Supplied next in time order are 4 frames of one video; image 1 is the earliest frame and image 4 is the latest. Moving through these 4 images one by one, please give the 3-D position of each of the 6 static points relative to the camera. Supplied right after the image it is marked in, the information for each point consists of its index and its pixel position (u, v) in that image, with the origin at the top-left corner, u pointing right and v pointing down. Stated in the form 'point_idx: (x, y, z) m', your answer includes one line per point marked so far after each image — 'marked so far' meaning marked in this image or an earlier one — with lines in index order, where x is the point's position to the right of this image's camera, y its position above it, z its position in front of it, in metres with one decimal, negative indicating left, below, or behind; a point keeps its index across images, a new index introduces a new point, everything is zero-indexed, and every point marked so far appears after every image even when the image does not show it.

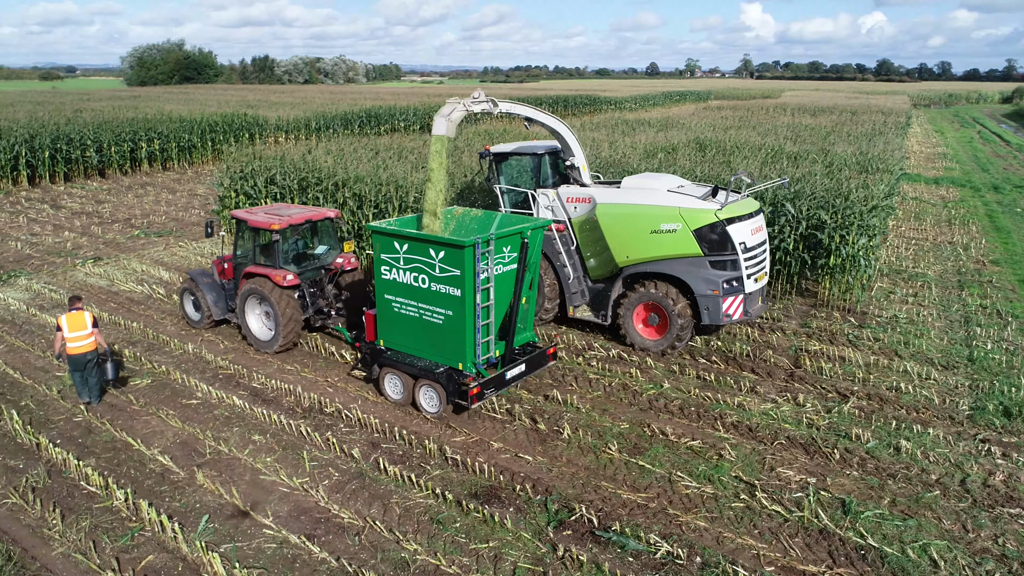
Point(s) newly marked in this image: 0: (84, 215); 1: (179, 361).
0: (-9.6, +1.6, +15.8) m
1: (-3.7, -0.8, +7.8) m
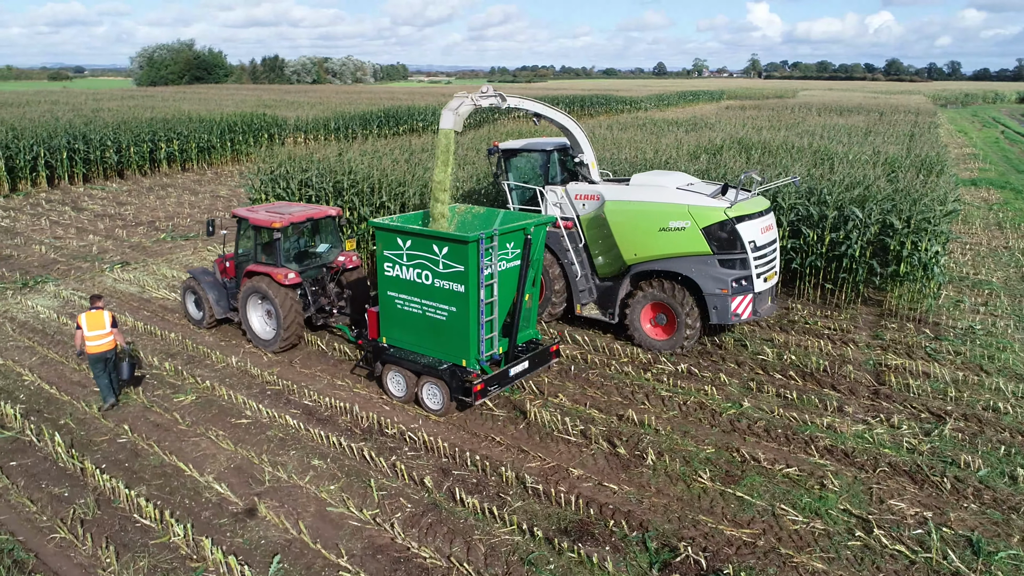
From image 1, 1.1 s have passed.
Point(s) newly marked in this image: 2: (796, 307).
0: (-8.9, +1.6, +15.4) m
1: (-3.0, -0.9, +7.3) m
2: (+3.9, -0.3, +9.5) m
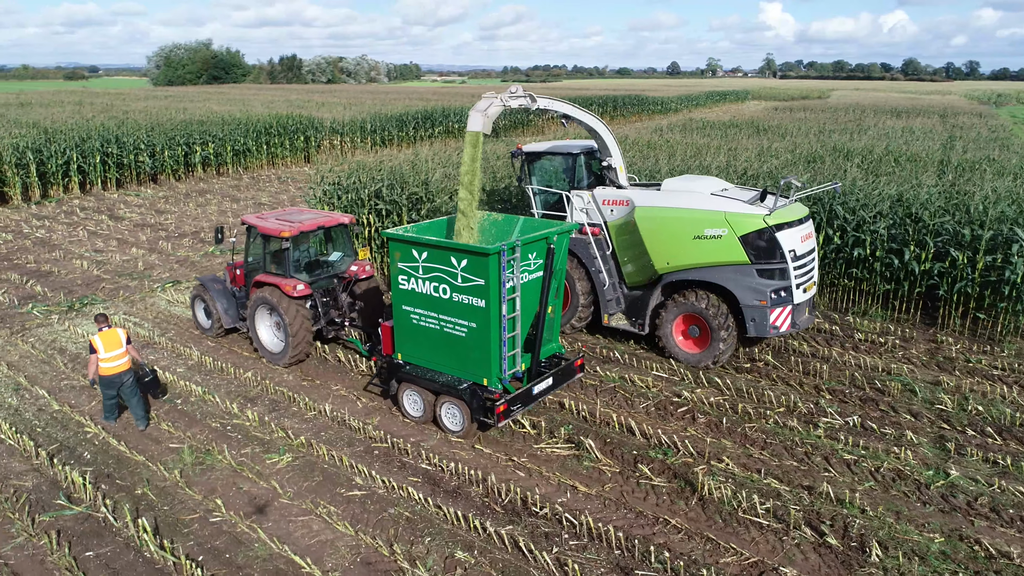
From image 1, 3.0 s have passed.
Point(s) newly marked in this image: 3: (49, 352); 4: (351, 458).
0: (-7.5, +1.2, +14.4) m
1: (-1.7, -1.3, +6.3) m
2: (+5.2, -0.6, +8.3) m
3: (-5.3, -0.7, +8.0) m
4: (-1.3, -1.4, +5.8) m
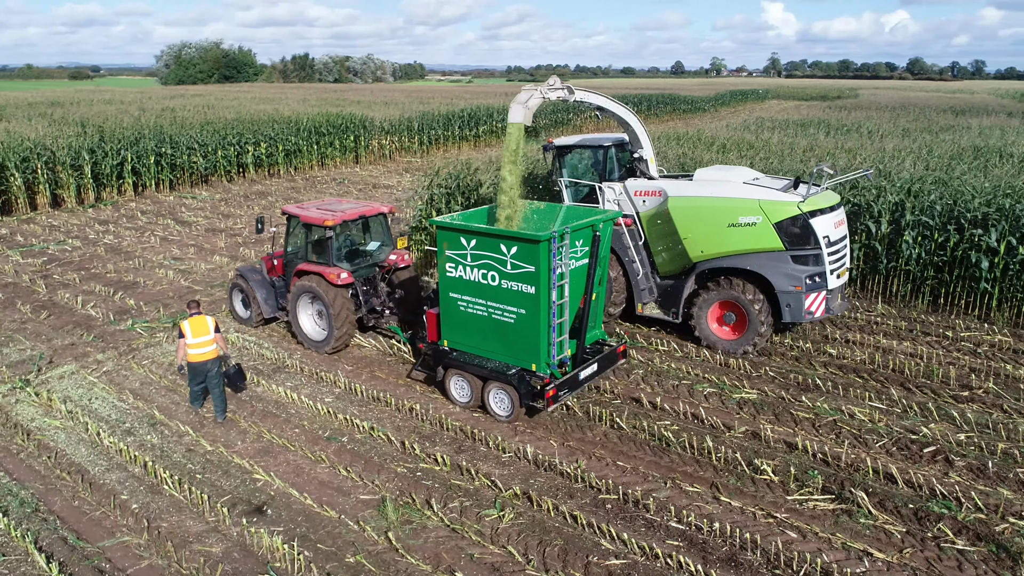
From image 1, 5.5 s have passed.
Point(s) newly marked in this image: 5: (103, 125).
0: (-5.7, +1.1, +13.5) m
1: (+0.1, -1.4, +5.4) m
2: (+7.0, -0.8, +7.4) m
3: (-3.5, -0.9, +7.1) m
4: (+0.5, -1.6, +4.9) m
5: (-11.3, +4.5, +19.3) m
